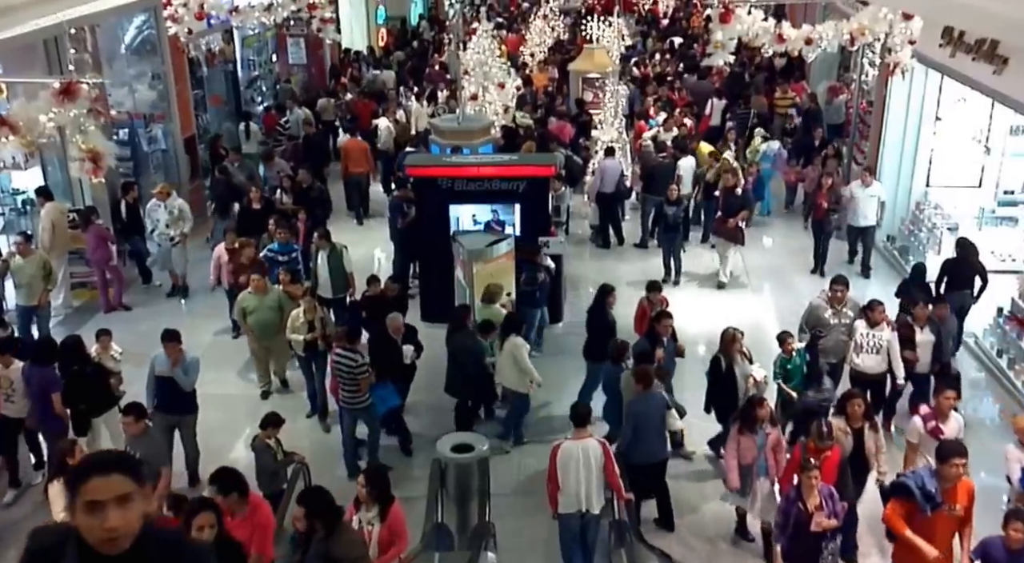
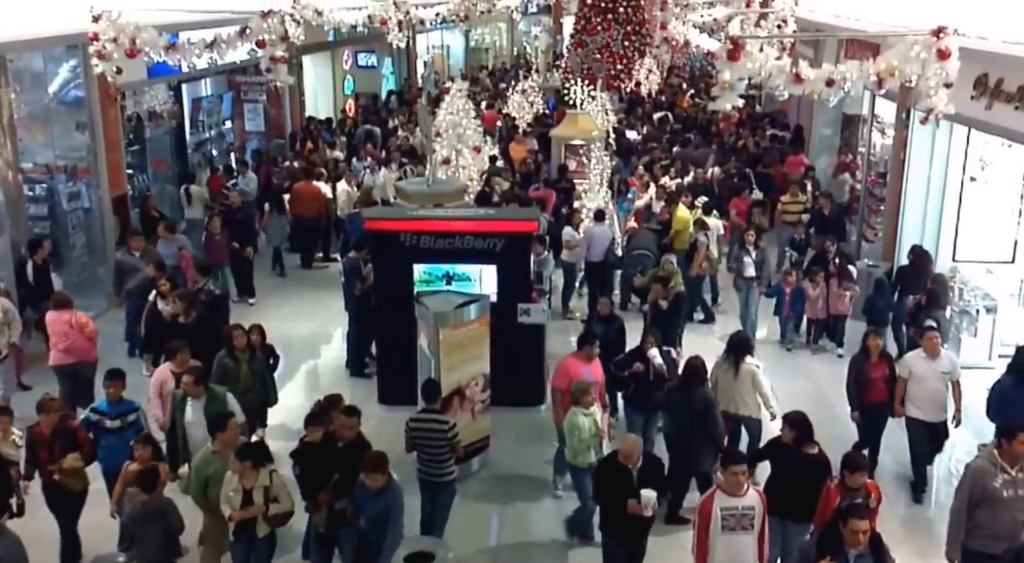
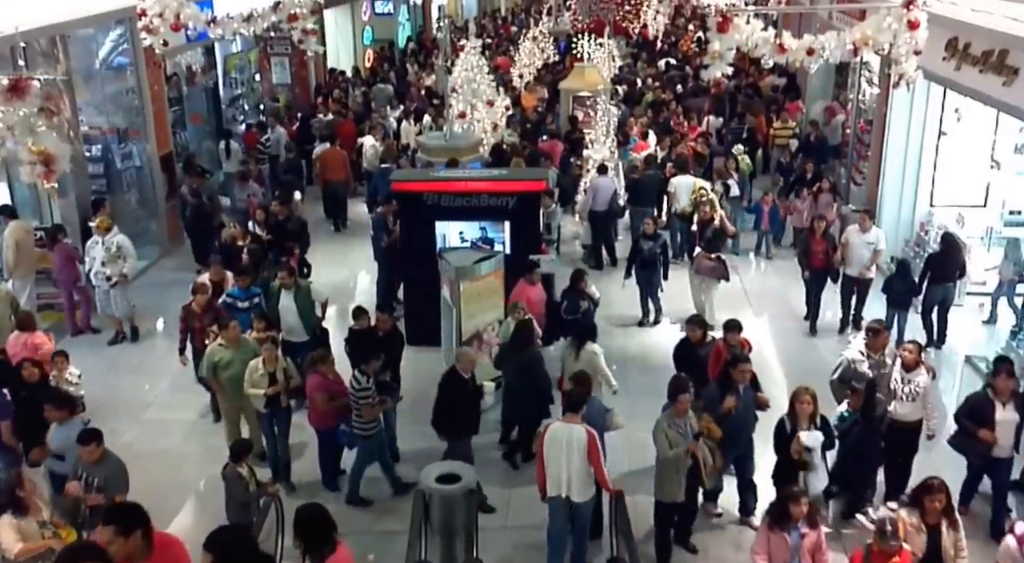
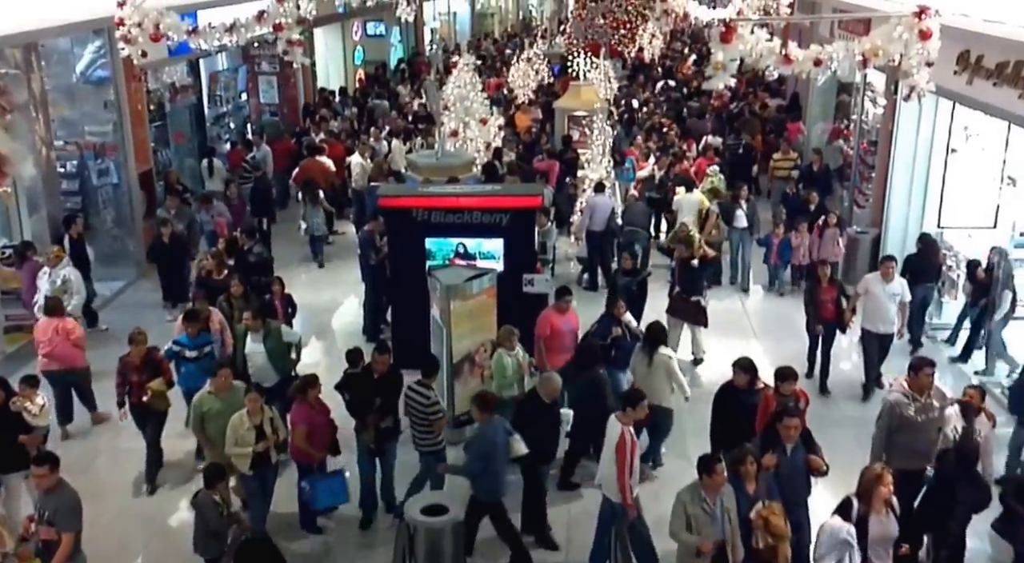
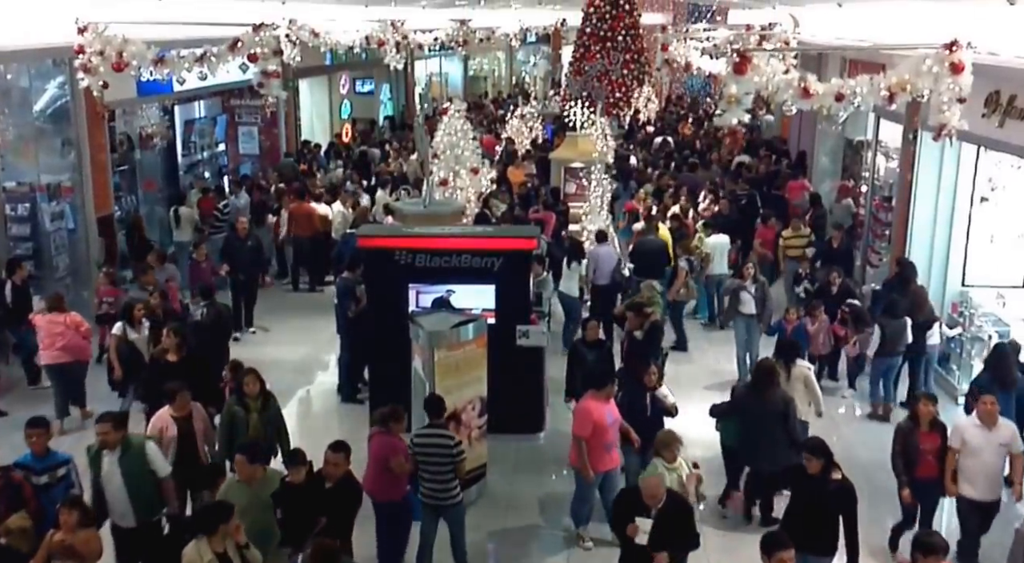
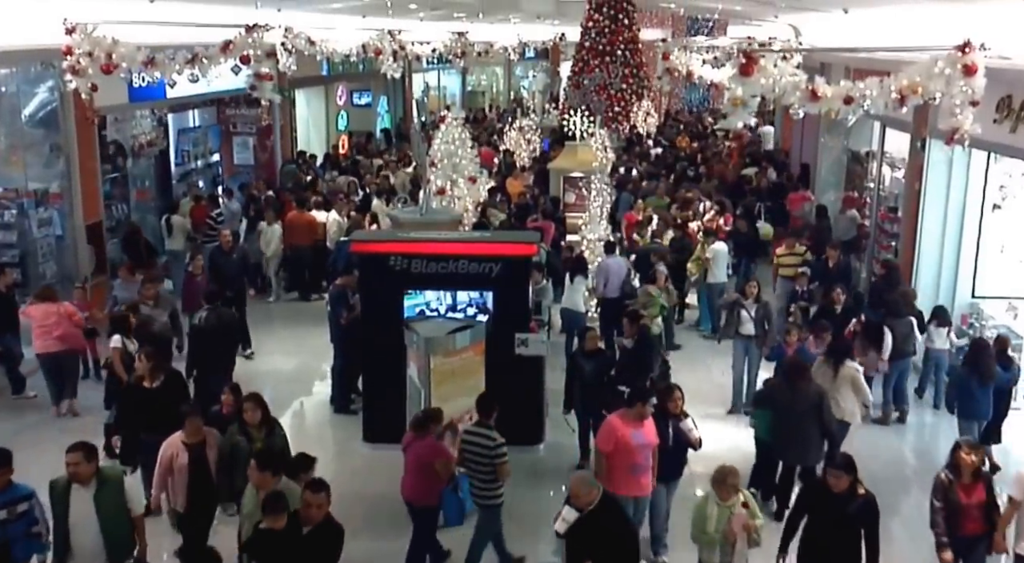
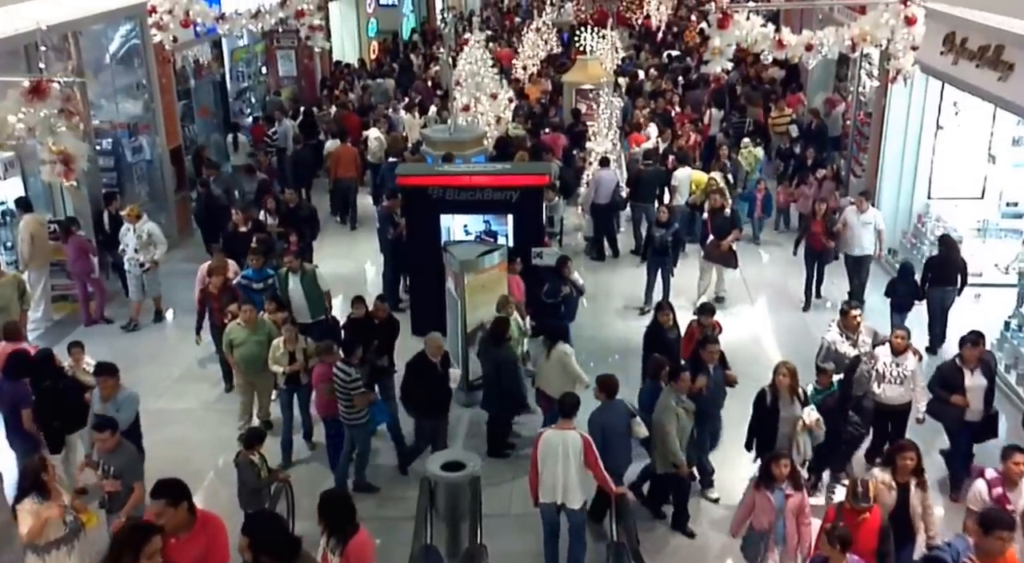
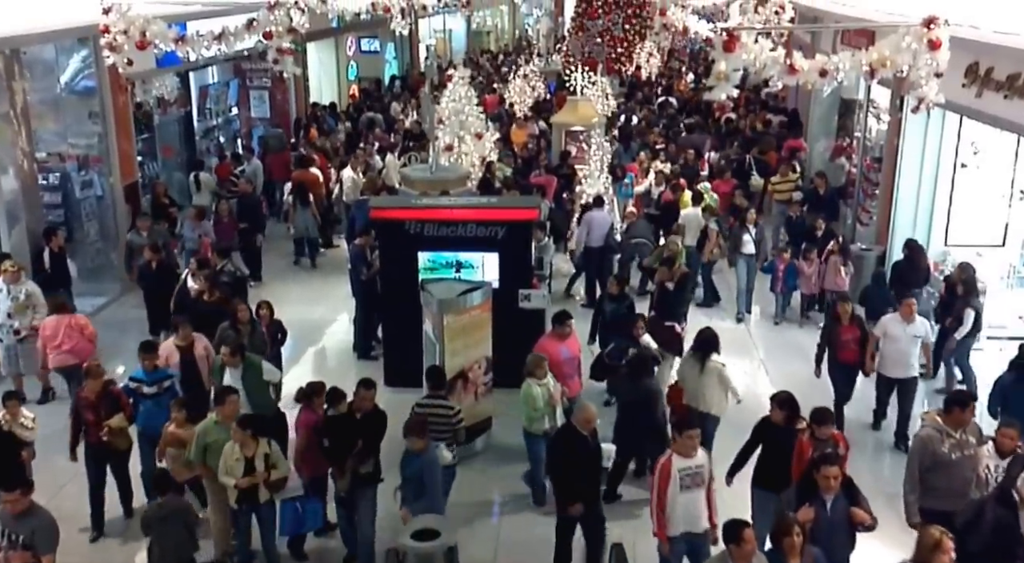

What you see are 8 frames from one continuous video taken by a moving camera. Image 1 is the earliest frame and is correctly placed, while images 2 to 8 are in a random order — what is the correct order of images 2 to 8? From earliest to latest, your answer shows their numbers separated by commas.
7, 3, 4, 8, 2, 5, 6
